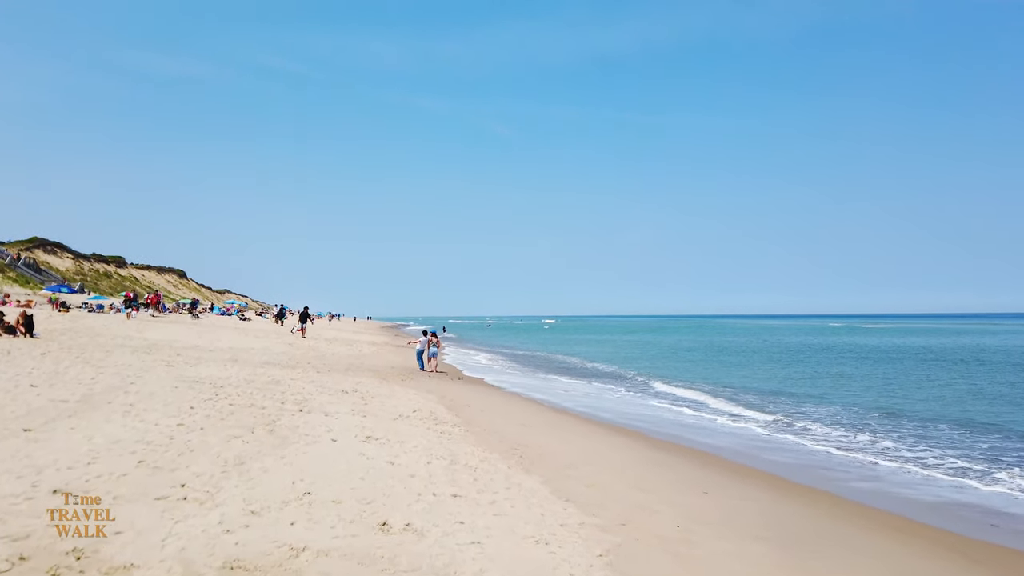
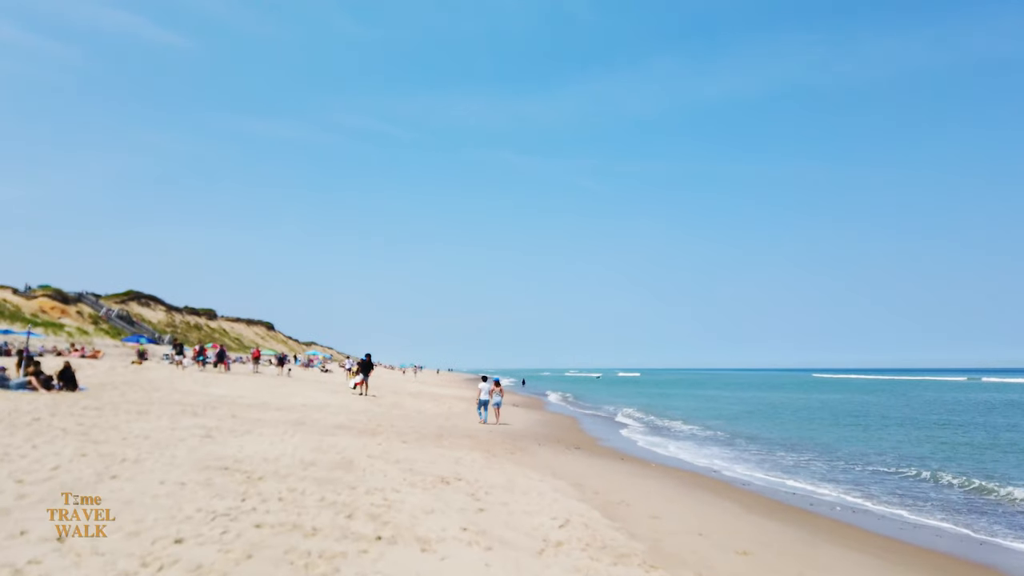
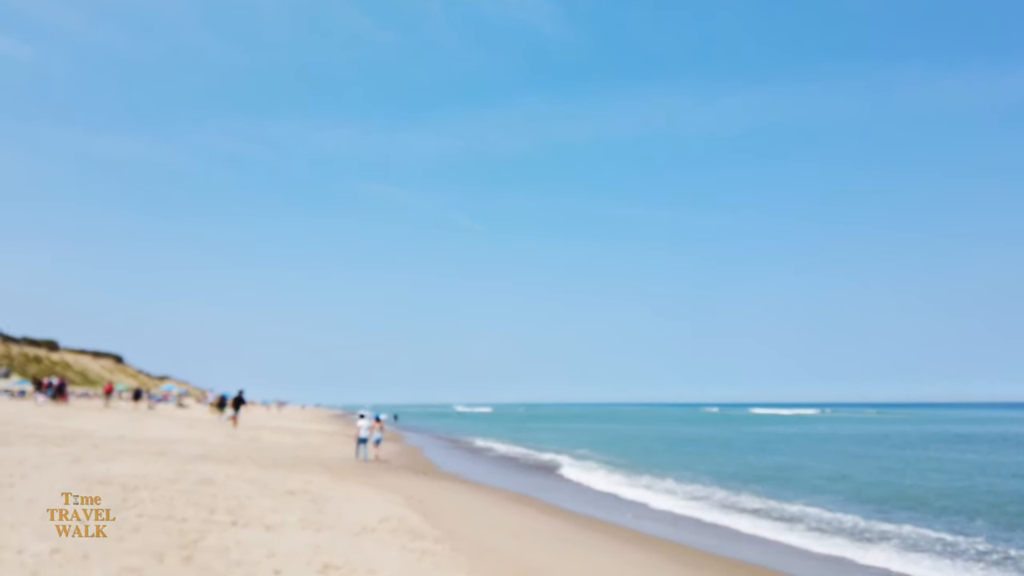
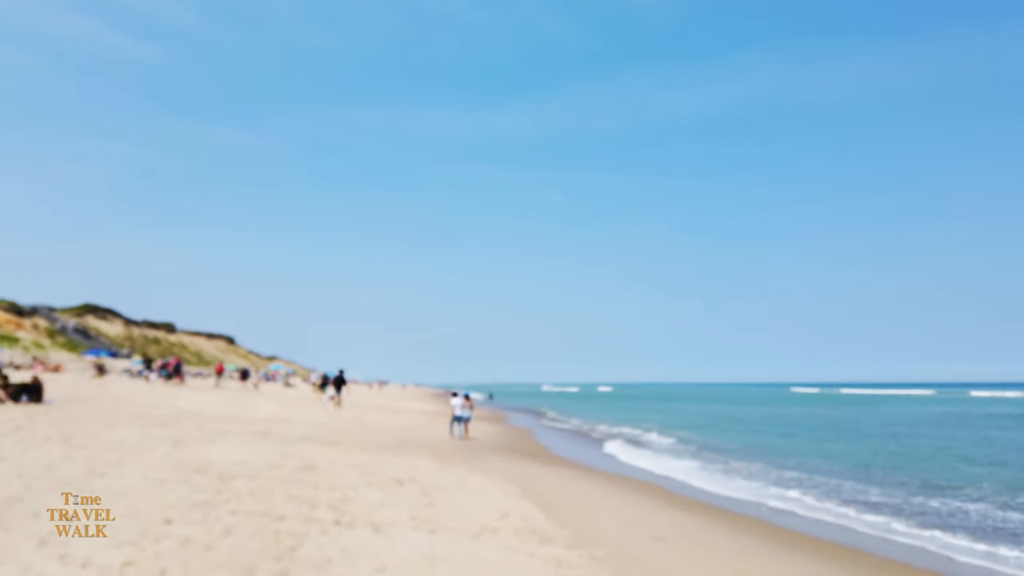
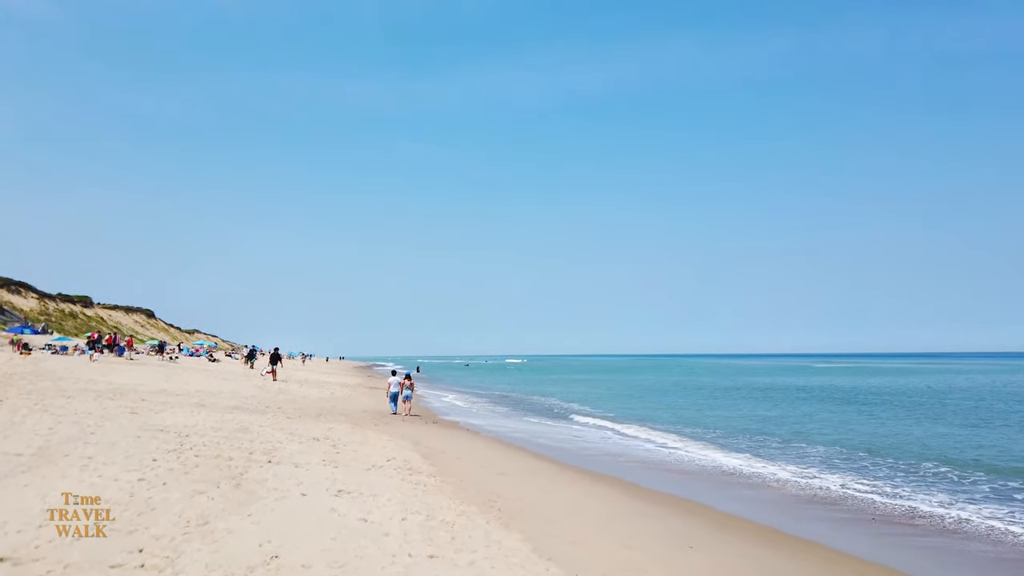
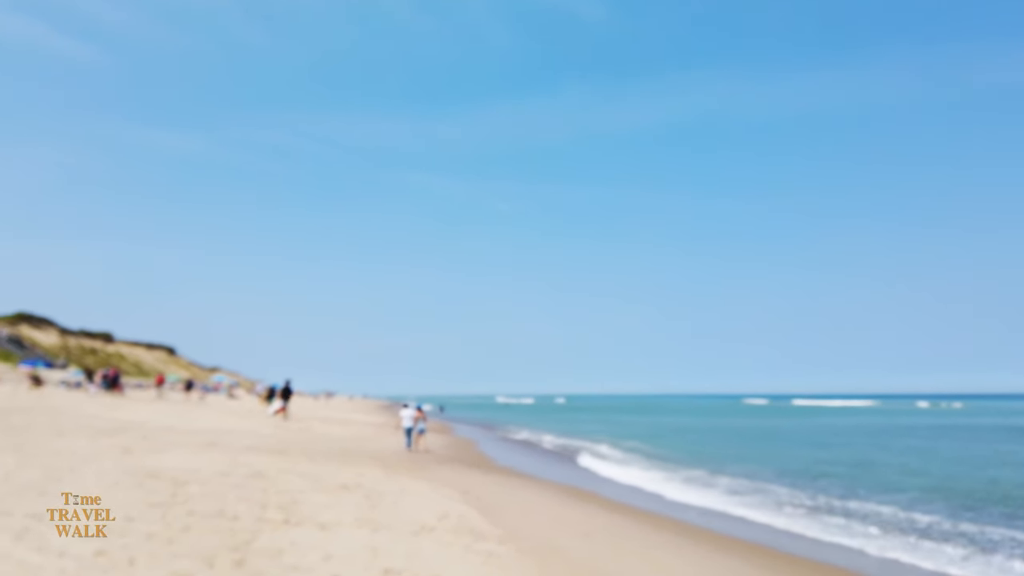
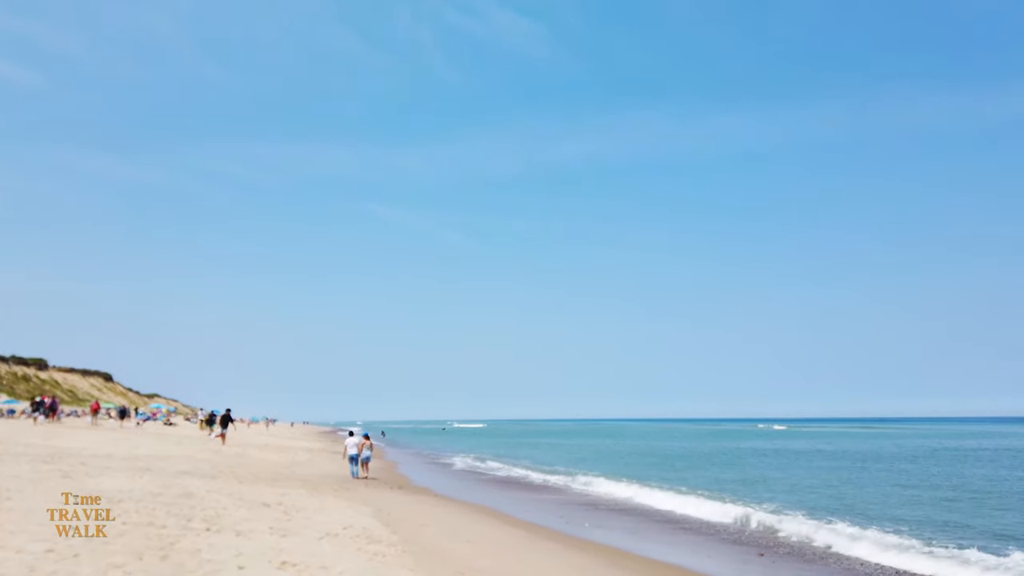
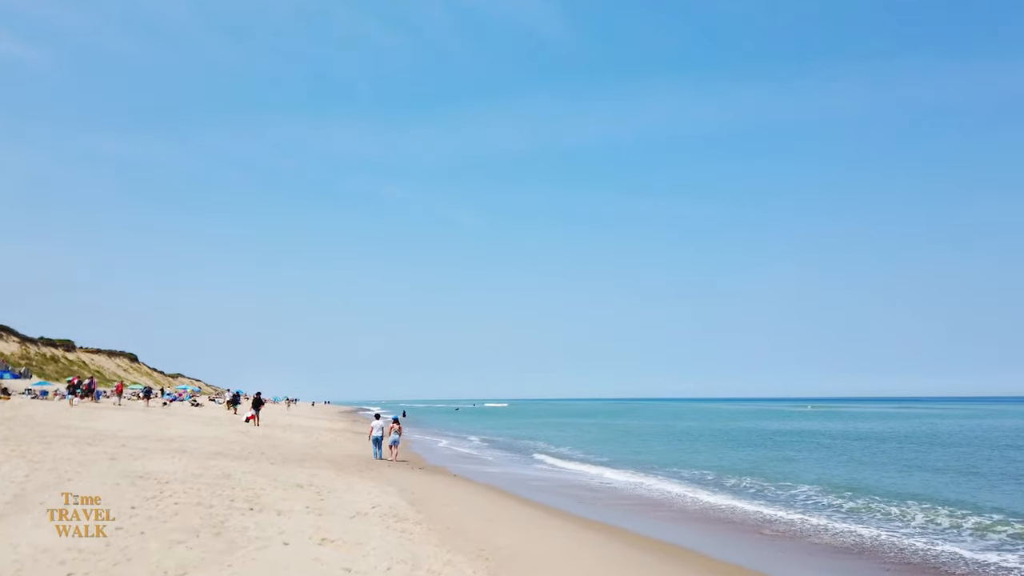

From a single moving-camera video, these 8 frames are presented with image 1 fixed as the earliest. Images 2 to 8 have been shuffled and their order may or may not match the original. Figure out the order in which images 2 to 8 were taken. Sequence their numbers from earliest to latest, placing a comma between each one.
5, 8, 7, 3, 6, 4, 2
